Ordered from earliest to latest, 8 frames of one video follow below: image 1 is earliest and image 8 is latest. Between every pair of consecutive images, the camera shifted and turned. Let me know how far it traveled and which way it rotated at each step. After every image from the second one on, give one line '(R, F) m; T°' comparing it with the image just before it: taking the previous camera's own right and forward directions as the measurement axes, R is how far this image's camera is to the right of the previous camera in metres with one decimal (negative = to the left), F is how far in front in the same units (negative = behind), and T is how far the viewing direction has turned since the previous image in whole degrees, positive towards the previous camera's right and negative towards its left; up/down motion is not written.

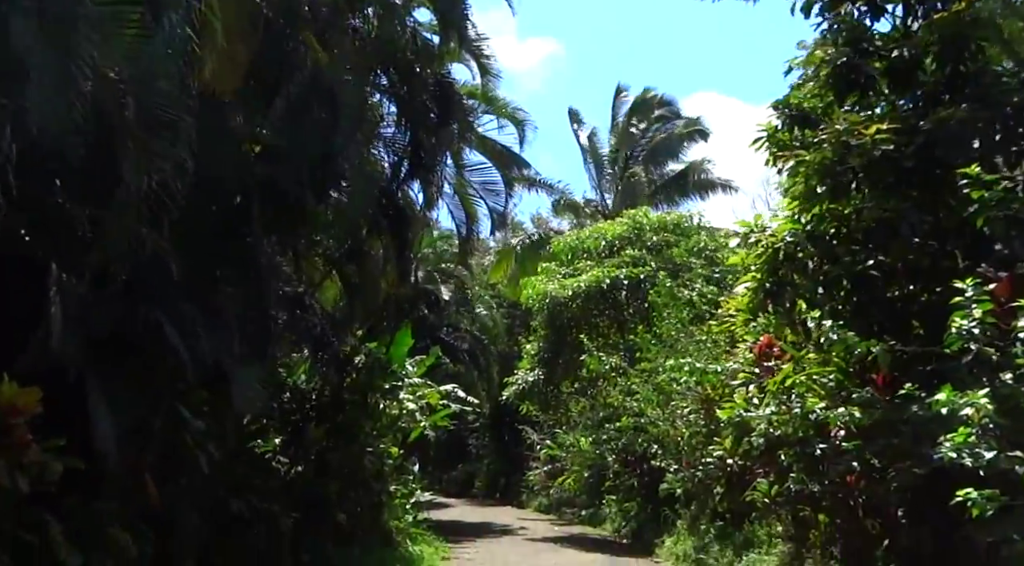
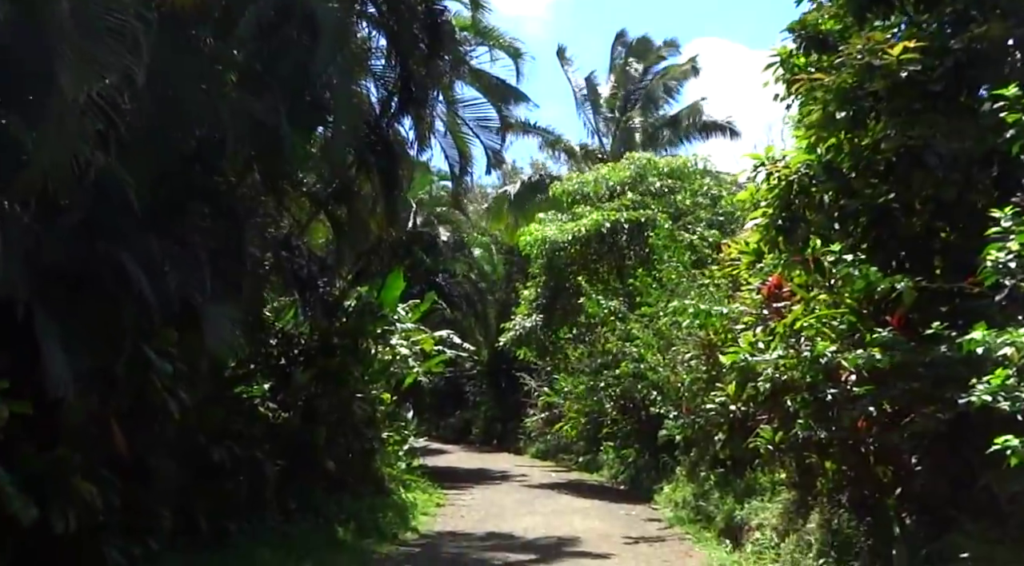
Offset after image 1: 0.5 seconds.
(0.0, +0.6) m; 0°
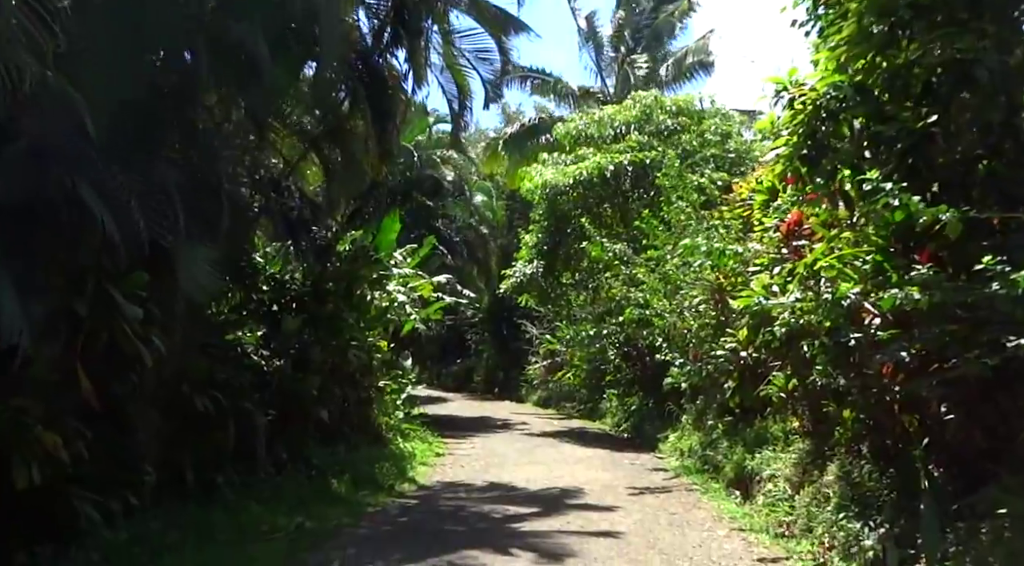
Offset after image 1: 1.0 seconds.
(0.0, +0.6) m; 0°
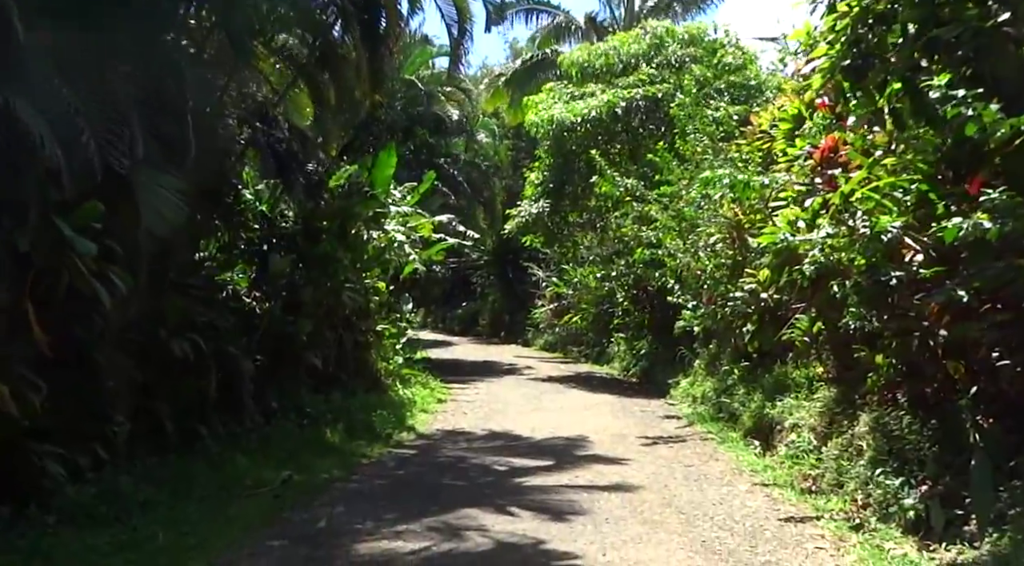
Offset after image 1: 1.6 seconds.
(0.0, +0.8) m; 0°
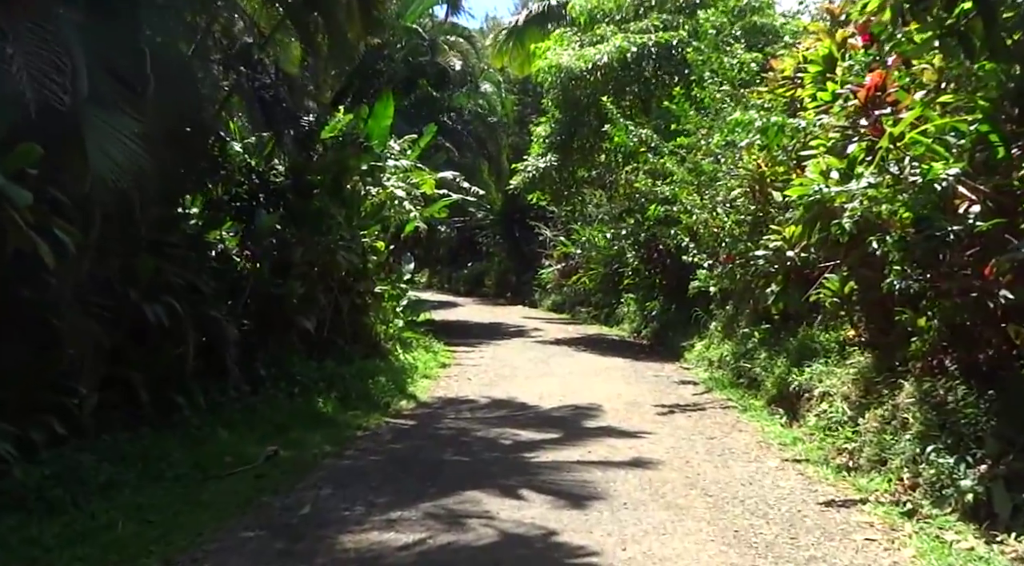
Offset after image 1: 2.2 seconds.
(0.0, +0.9) m; 0°
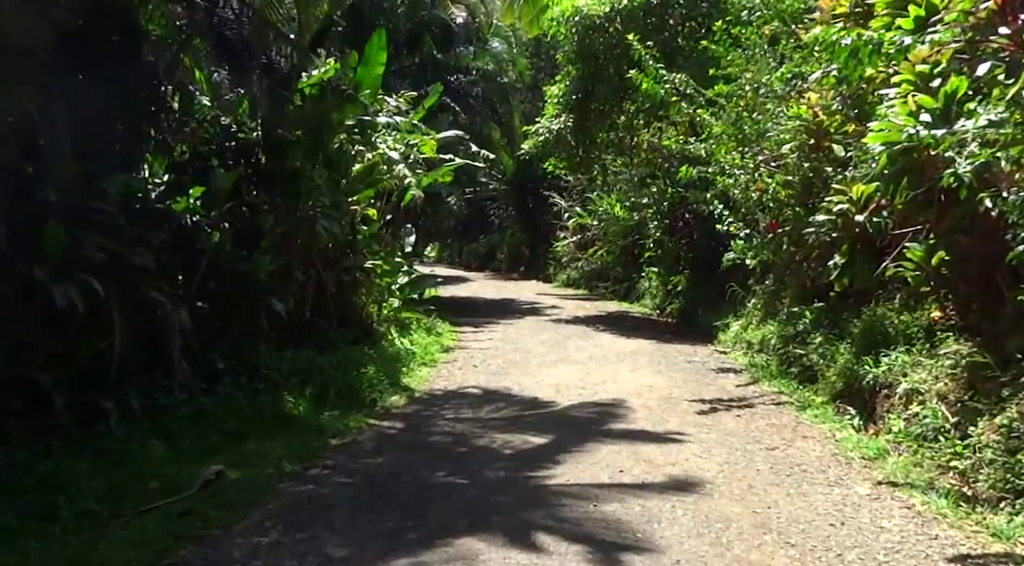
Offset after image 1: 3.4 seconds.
(0.0, +1.9) m; -1°
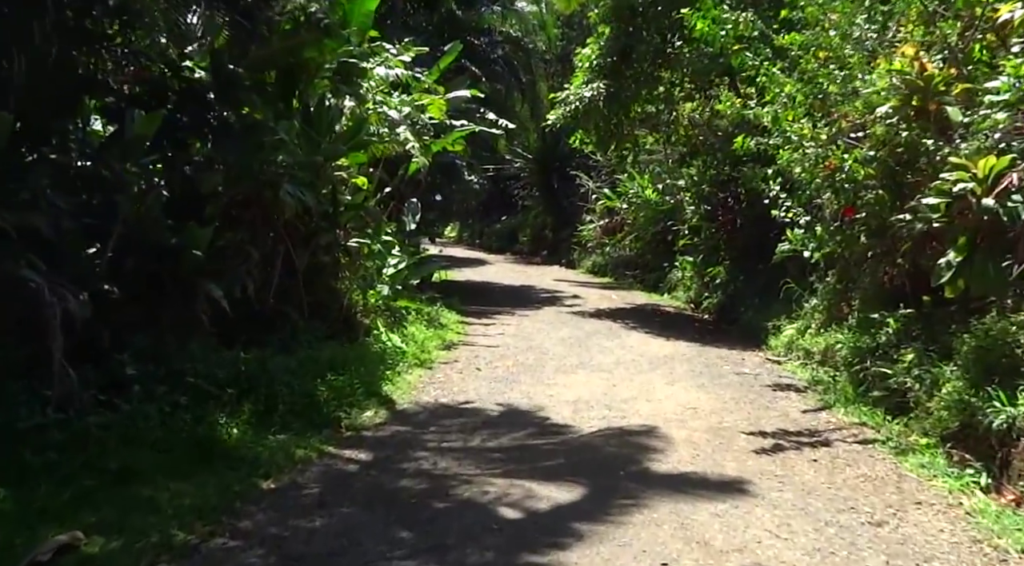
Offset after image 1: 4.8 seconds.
(+0.1, +2.3) m; -1°
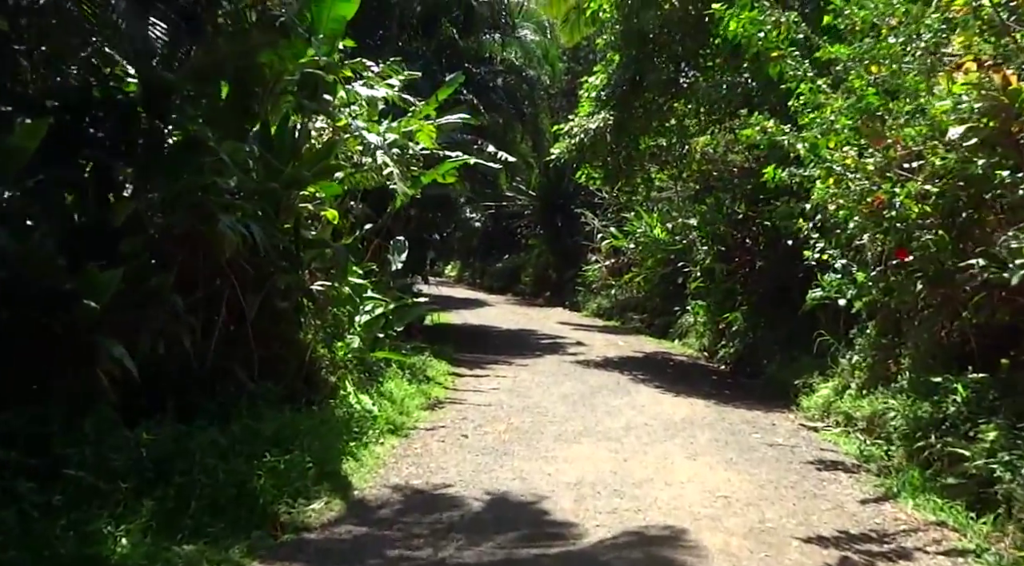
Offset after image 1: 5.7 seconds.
(+0.1, +1.6) m; 0°
